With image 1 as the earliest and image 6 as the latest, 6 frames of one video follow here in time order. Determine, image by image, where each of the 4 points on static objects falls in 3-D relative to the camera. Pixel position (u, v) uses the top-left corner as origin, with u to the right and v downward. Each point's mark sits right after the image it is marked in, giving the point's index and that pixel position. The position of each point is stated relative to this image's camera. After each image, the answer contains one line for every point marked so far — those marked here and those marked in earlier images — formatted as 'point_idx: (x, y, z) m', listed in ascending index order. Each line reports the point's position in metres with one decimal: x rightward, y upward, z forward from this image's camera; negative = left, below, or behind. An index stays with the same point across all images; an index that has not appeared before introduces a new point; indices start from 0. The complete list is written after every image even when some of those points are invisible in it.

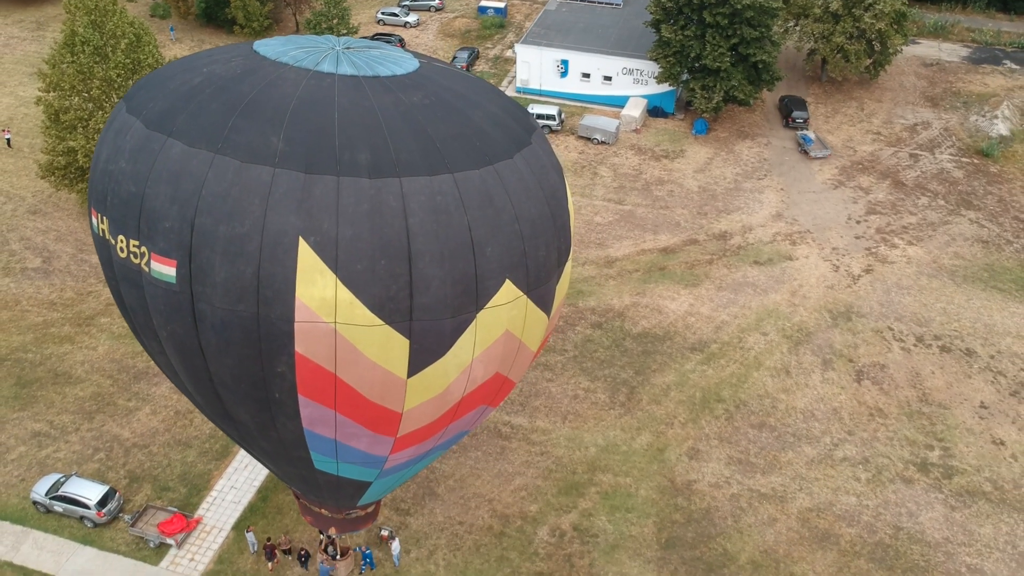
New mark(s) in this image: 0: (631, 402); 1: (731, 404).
0: (+3.2, -2.9, +19.2) m
1: (+5.8, -3.0, +19.2) m
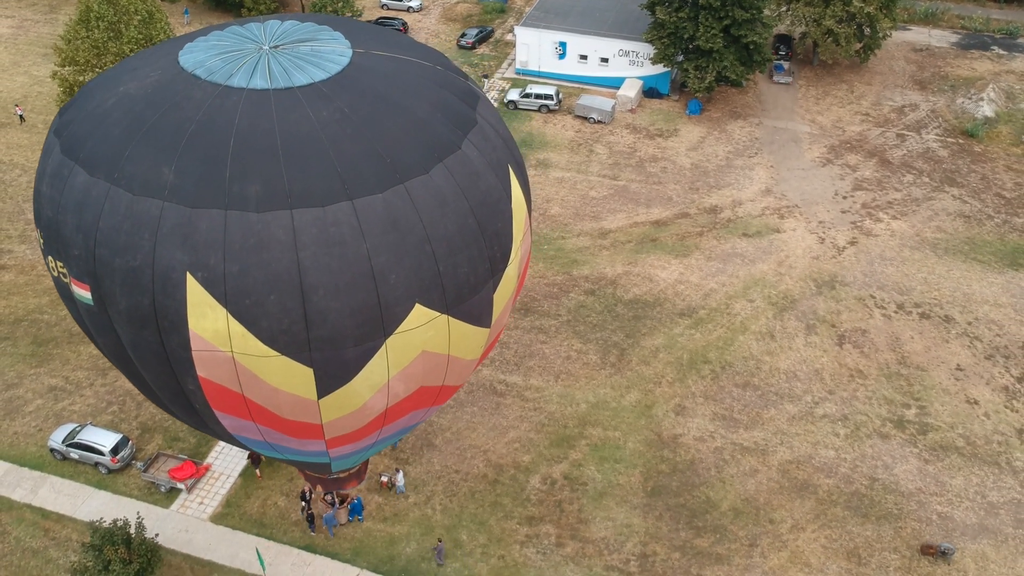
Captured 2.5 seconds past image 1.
0: (+3.1, -2.0, +20.2) m
1: (+5.6, -2.1, +20.1) m
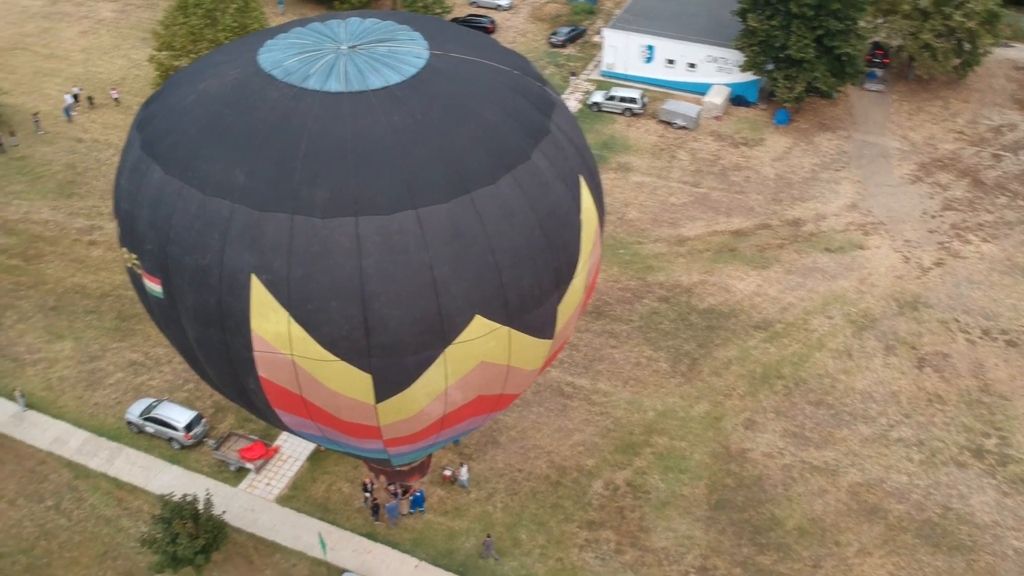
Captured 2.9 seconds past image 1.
0: (+4.8, -2.2, +20.0) m
1: (+7.4, -2.4, +19.8) m
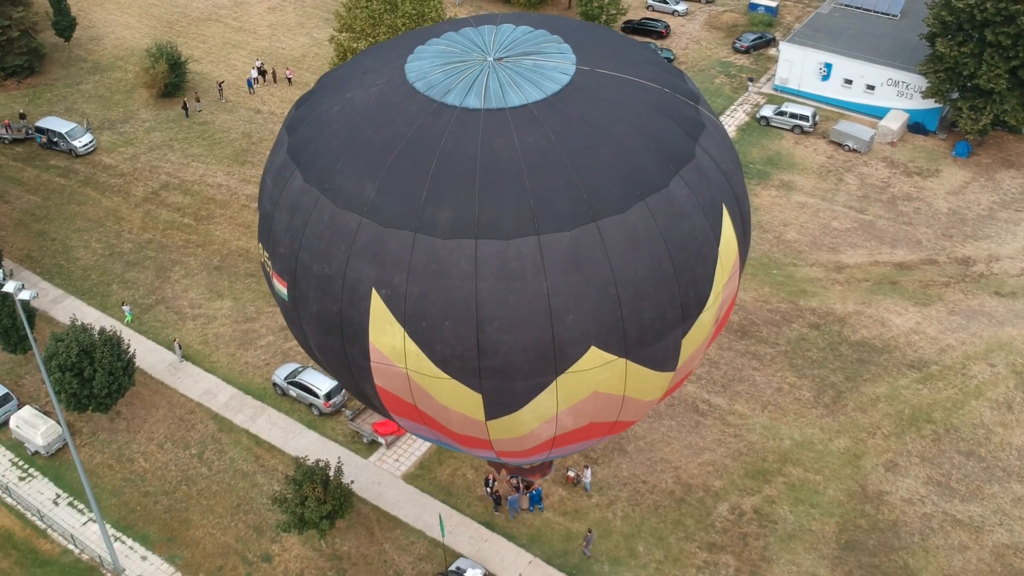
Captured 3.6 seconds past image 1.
0: (+8.1, -3.0, +19.2) m
1: (+10.6, -3.4, +18.7) m
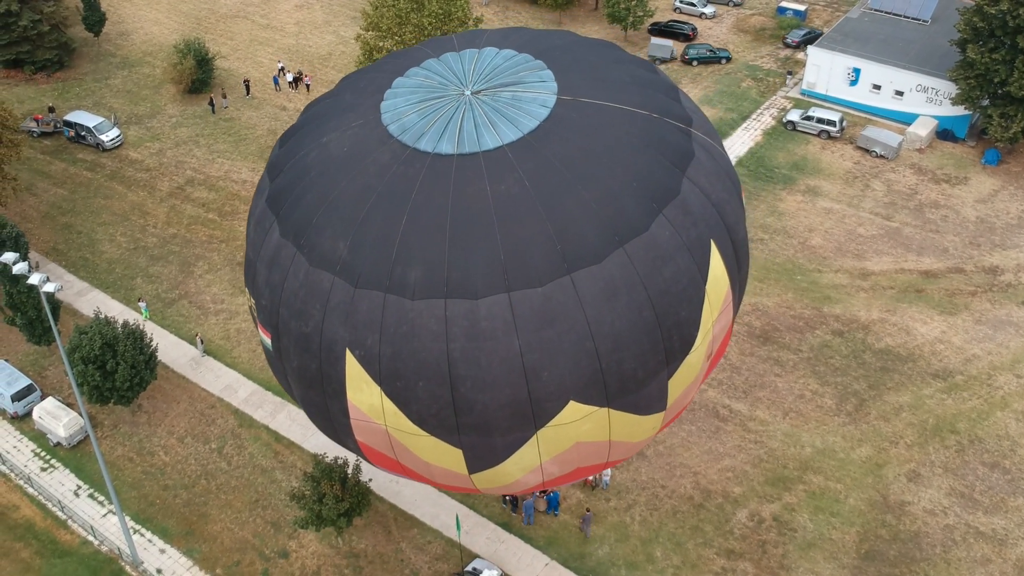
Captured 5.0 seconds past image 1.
0: (+8.6, -3.2, +19.0) m
1: (+11.0, -3.7, +18.5) m
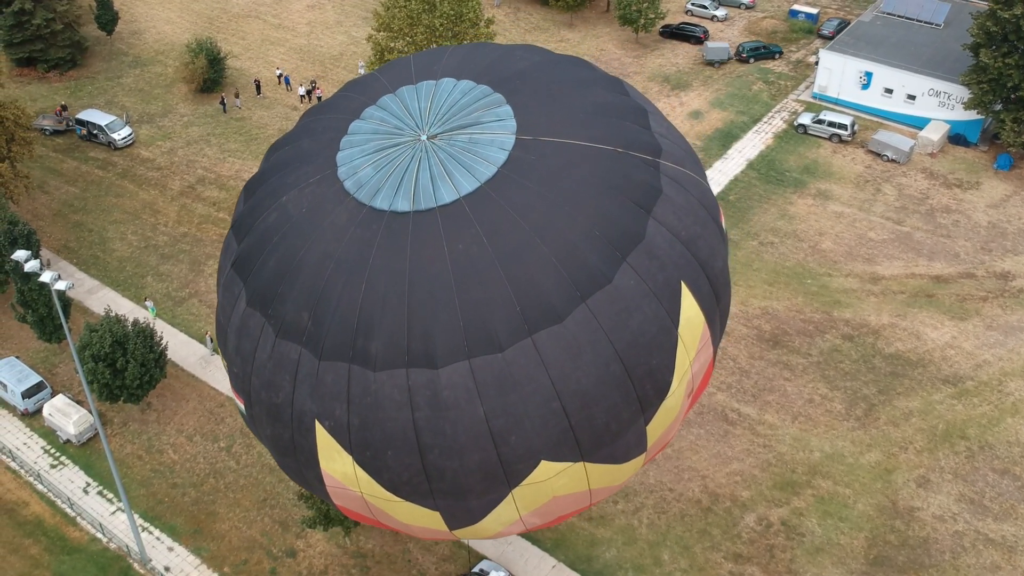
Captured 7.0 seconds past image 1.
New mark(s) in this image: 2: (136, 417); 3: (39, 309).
0: (+8.8, -3.3, +19.0) m
1: (+11.2, -3.8, +18.4) m
2: (-9.5, -3.3, +19.1) m
3: (-12.3, -0.6, +19.7) m
